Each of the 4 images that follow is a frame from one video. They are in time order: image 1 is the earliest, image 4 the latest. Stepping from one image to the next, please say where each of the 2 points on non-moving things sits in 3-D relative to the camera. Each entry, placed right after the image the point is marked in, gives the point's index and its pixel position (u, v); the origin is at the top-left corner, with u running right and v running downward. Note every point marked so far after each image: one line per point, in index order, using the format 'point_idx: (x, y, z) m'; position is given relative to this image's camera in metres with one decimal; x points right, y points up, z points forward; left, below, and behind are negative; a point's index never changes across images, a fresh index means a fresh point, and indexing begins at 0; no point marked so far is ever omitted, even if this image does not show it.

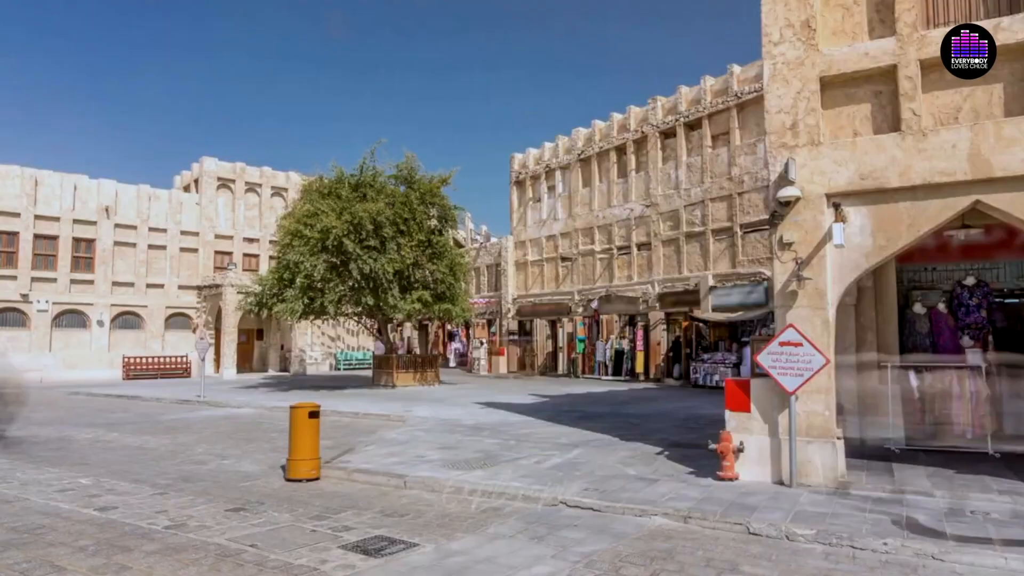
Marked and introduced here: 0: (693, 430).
0: (+3.7, -2.9, +13.7) m
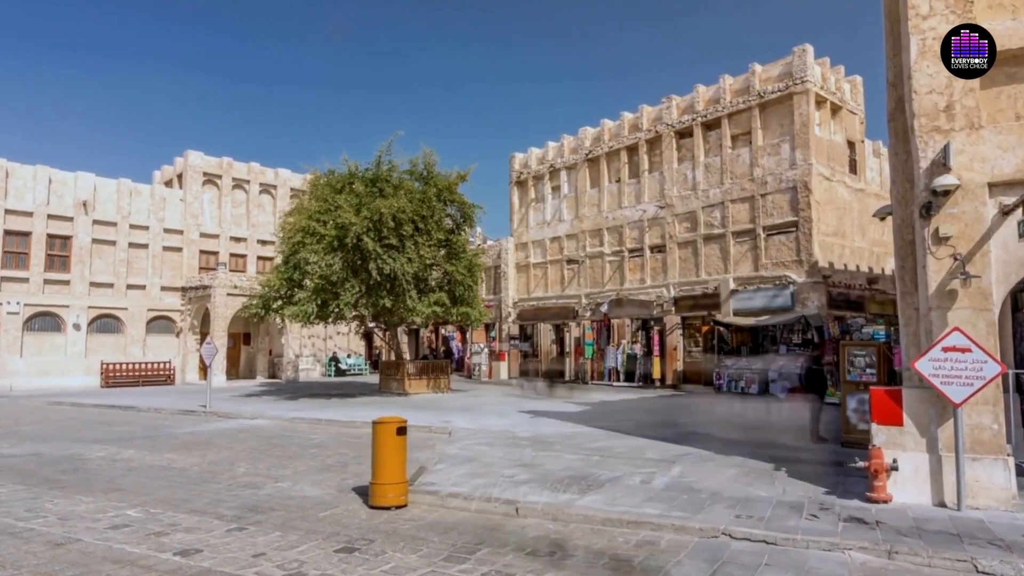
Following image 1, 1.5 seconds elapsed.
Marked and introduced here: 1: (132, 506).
0: (+5.0, -2.9, +12.8) m
1: (-4.6, -2.7, +8.2) m
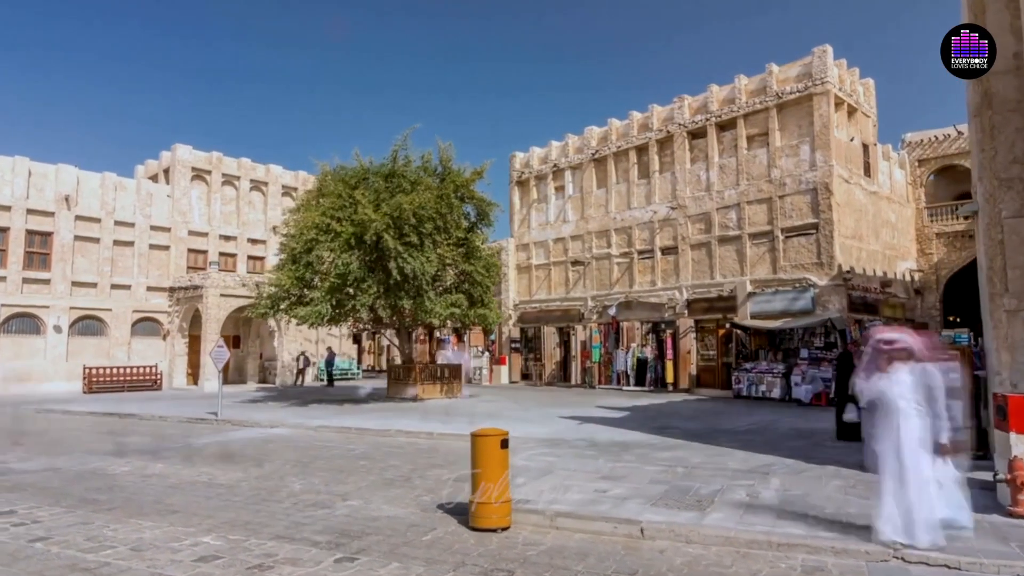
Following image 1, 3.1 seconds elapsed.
0: (+6.1, -2.9, +12.3) m
1: (-3.3, -2.6, +7.2) m
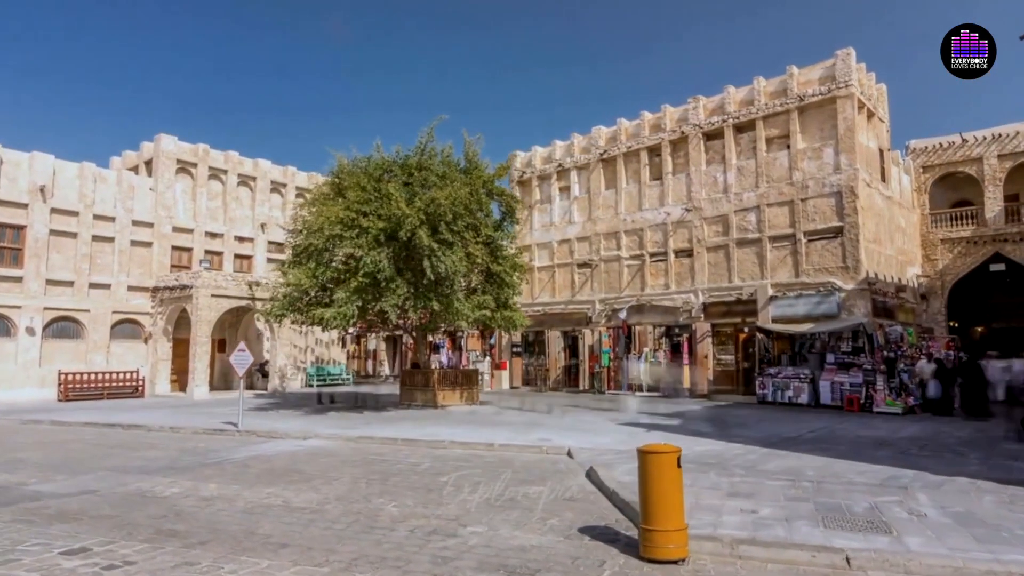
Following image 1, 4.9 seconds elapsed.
0: (+7.5, -3.0, +11.7) m
1: (-1.5, -2.6, +6.1) m
